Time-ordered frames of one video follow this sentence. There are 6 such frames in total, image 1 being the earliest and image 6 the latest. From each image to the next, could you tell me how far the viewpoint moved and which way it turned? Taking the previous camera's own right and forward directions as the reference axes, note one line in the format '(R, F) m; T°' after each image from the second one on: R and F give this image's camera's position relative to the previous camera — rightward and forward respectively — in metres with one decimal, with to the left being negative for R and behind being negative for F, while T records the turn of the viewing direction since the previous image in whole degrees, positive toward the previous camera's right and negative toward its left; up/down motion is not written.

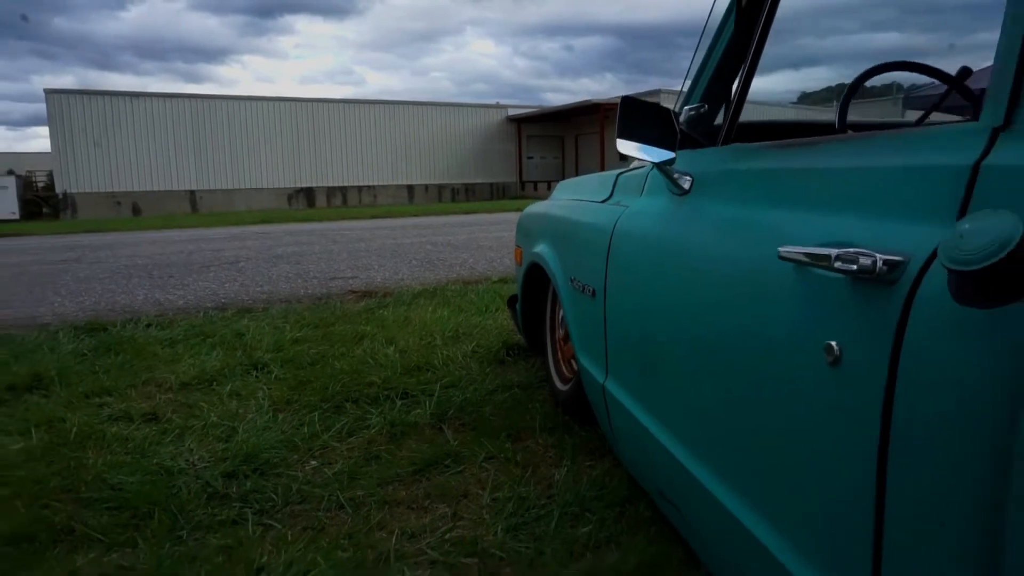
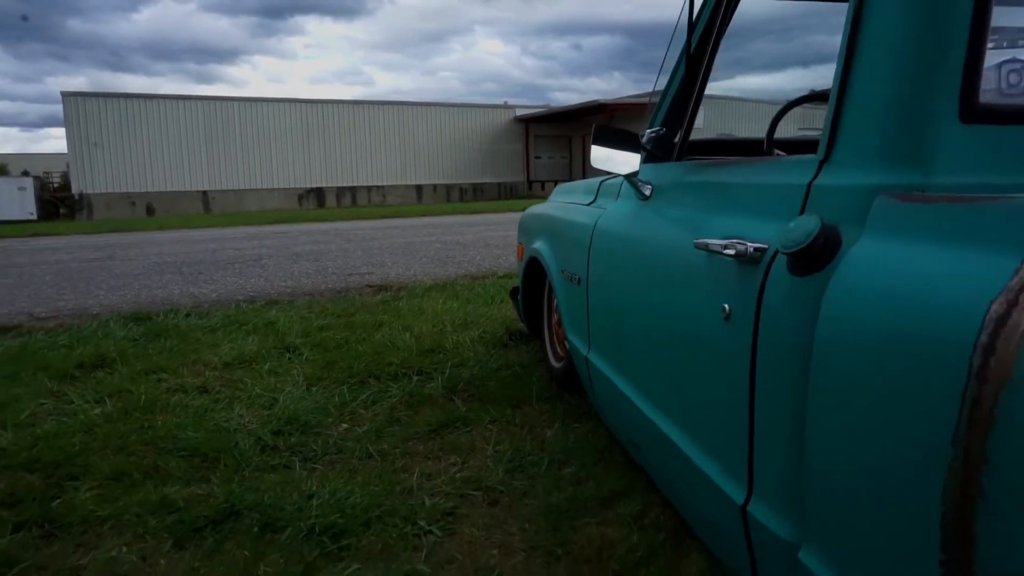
(0.0, -0.5) m; -1°
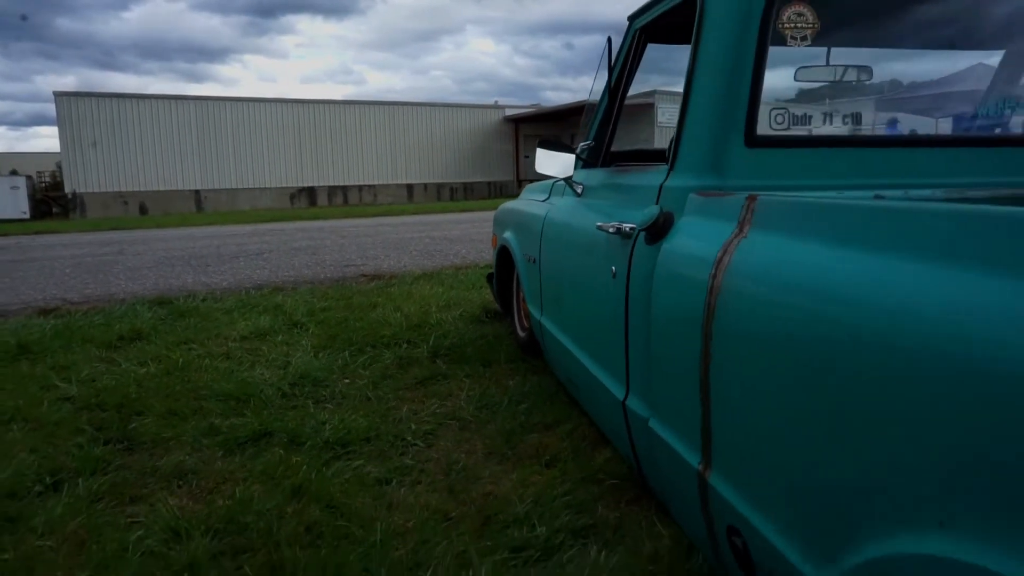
(+0.1, -0.8) m; +1°
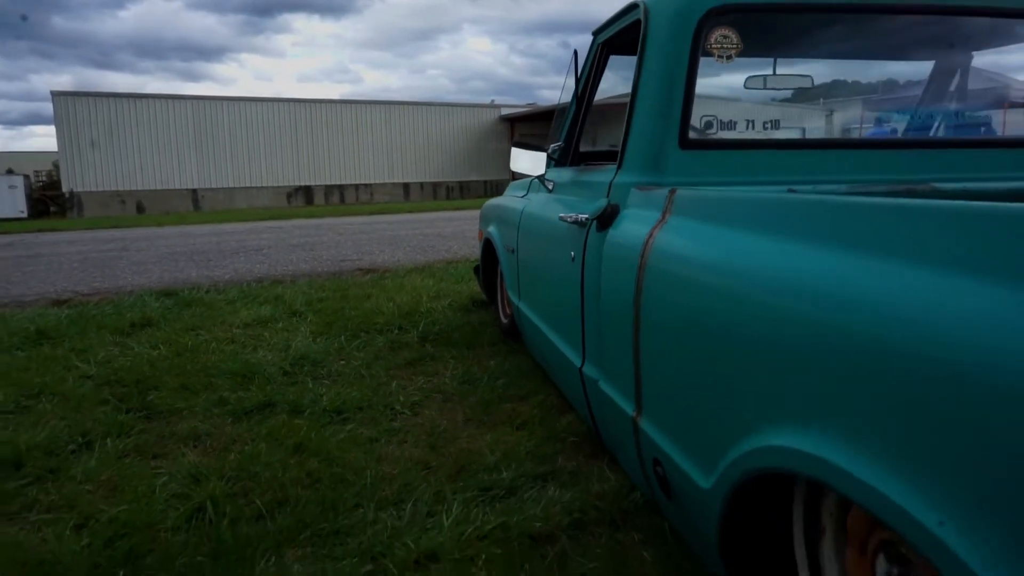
(+0.1, -0.4) m; 0°
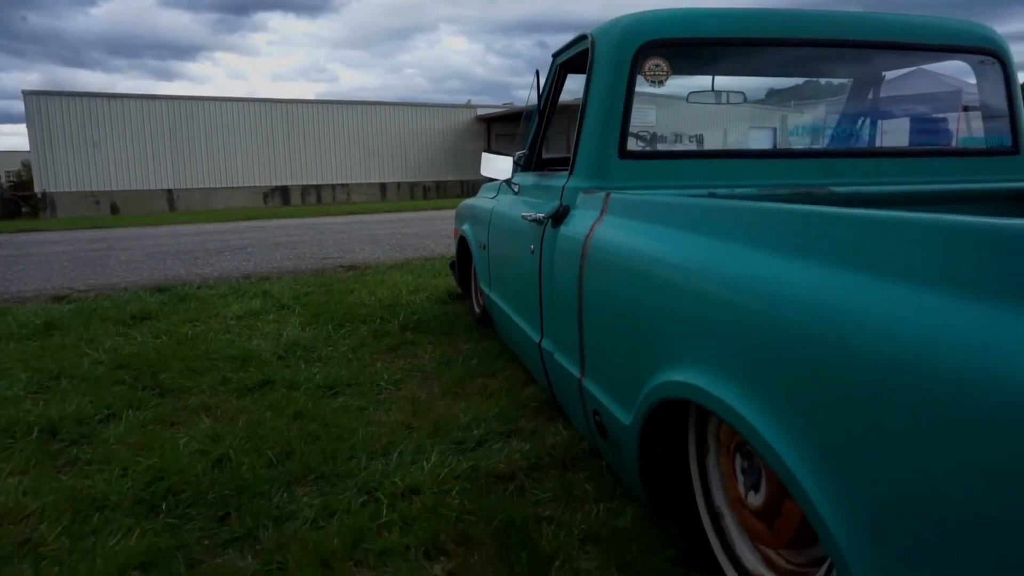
(0.0, -0.5) m; +2°
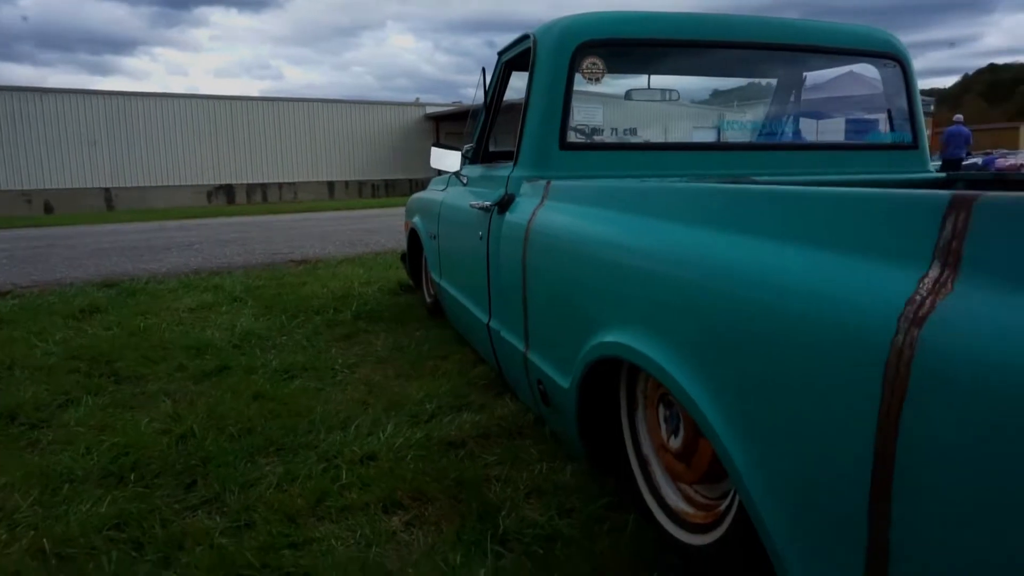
(0.0, -0.2) m; +4°
